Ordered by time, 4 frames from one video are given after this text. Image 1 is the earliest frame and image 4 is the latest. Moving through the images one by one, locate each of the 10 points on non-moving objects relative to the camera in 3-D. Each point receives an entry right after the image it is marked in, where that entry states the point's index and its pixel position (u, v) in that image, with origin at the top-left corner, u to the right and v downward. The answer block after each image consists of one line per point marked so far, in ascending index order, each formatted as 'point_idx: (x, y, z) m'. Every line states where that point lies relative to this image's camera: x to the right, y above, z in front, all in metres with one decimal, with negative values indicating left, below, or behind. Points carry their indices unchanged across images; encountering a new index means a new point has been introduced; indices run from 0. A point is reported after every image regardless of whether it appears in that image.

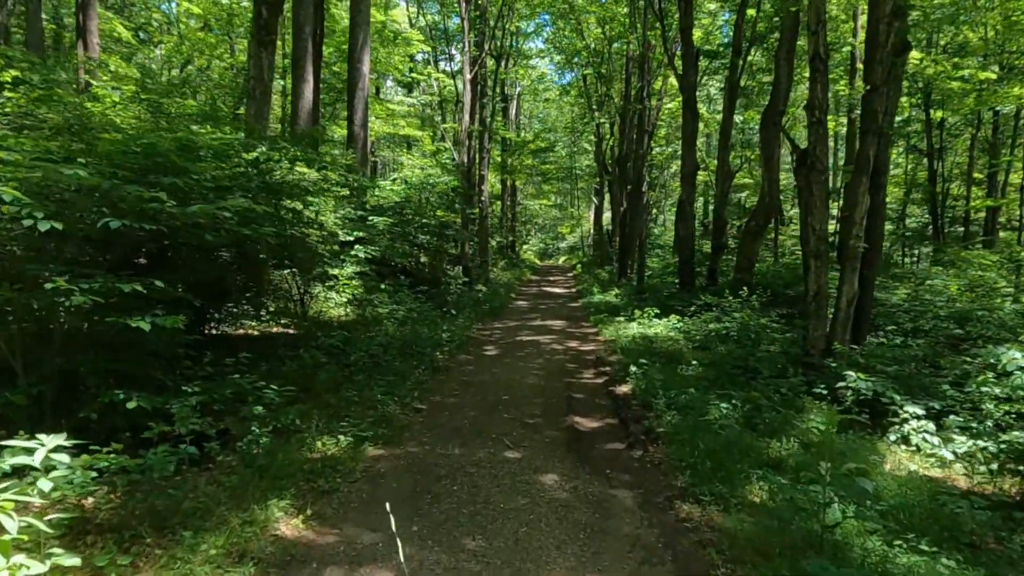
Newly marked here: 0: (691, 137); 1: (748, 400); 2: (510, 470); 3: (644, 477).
0: (+4.3, +3.6, +16.0) m
1: (+2.4, -1.2, +6.8) m
2: (0.0, -1.3, +4.9) m
3: (+1.0, -1.4, +4.8) m
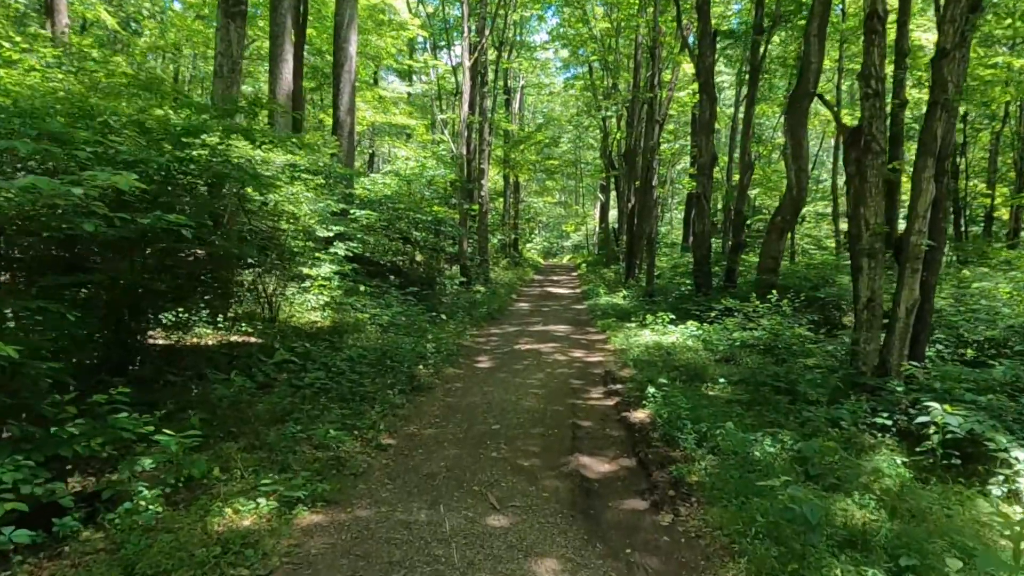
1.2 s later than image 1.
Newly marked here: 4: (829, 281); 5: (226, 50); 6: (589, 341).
0: (+4.3, +3.6, +14.6) m
1: (+2.3, -1.2, +5.4) m
2: (-0.1, -1.4, +3.5) m
3: (+0.9, -1.4, +3.5) m
4: (+6.6, +0.1, +13.9) m
5: (-4.7, +3.9, +11.0) m
6: (+1.4, -0.9, +11.9) m
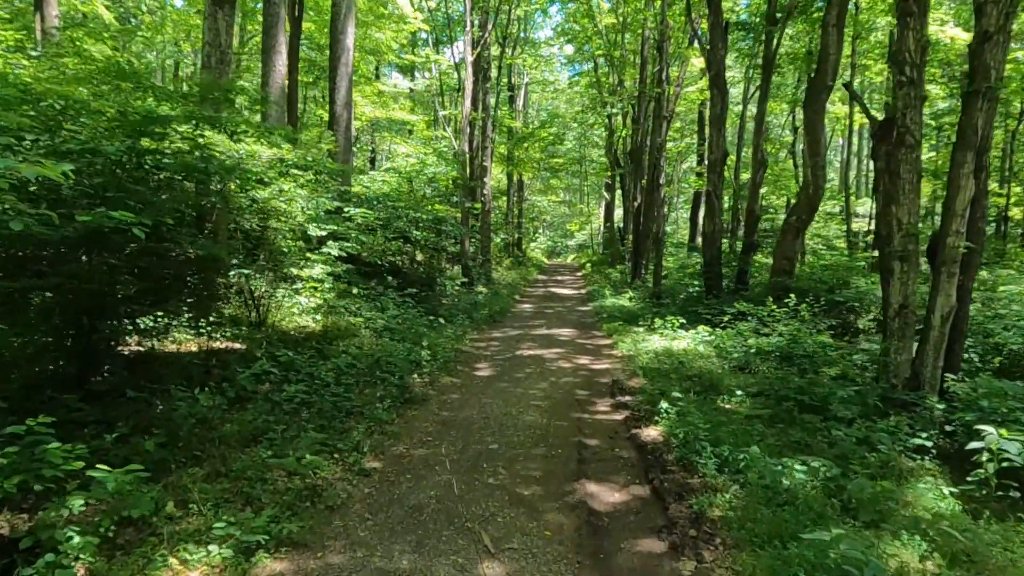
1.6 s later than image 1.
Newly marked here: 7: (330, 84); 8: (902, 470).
0: (+4.4, +3.6, +14.0) m
1: (+2.3, -1.3, +4.8) m
2: (-0.1, -1.4, +3.0) m
3: (+0.8, -1.5, +2.9) m
4: (+6.7, +0.1, +13.3) m
5: (-4.7, +3.9, +10.4) m
6: (+1.4, -1.0, +11.3) m
7: (-3.9, +4.4, +14.4) m
8: (+2.8, -1.3, +4.8) m
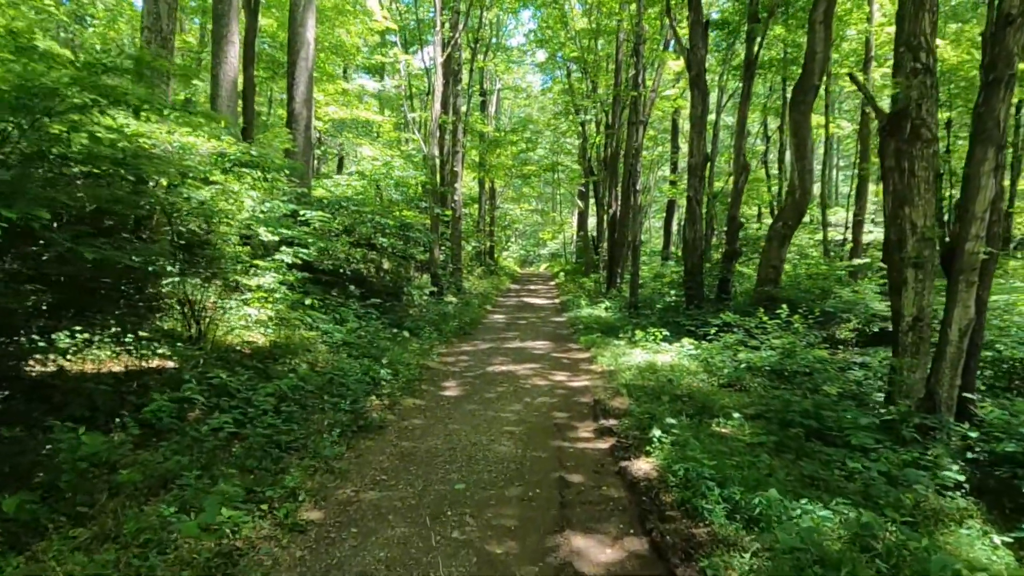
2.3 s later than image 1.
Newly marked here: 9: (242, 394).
0: (+3.8, +3.4, +13.4) m
1: (+2.1, -1.3, +4.1) m
2: (-0.2, -1.5, +2.1) m
3: (+0.7, -1.5, +2.1) m
4: (+6.1, -0.1, +12.8) m
5: (-5.1, +3.8, +9.5) m
6: (+0.9, -1.1, +10.5) m
7: (-4.5, +4.2, +13.5) m
8: (+2.6, -1.4, +4.1) m
9: (-2.3, -0.9, +5.7) m
